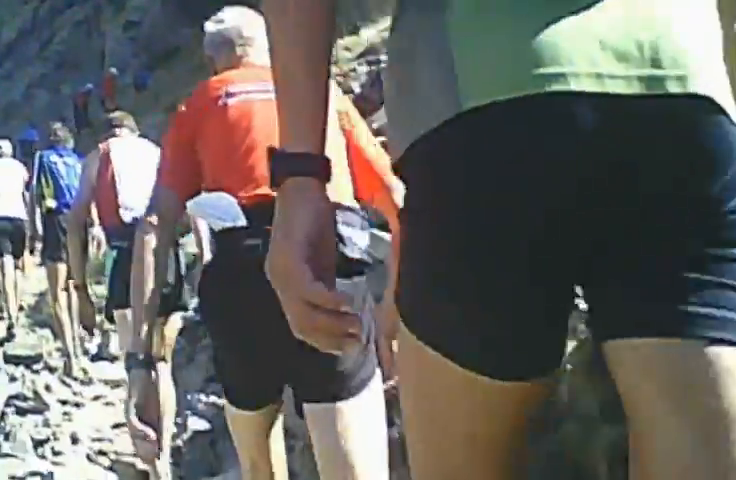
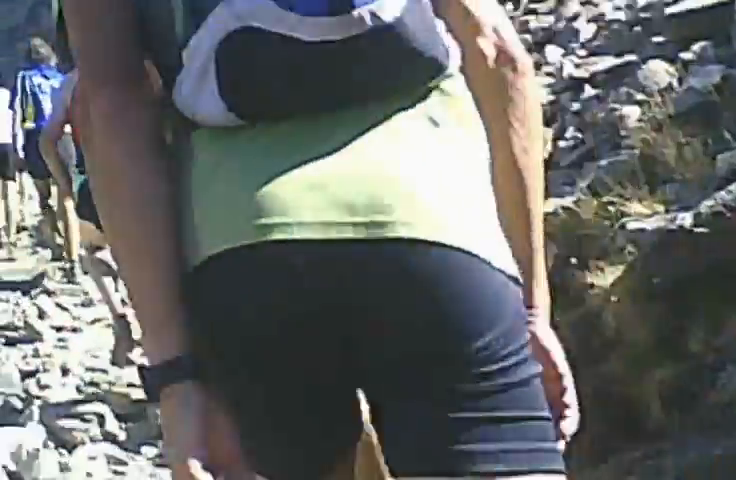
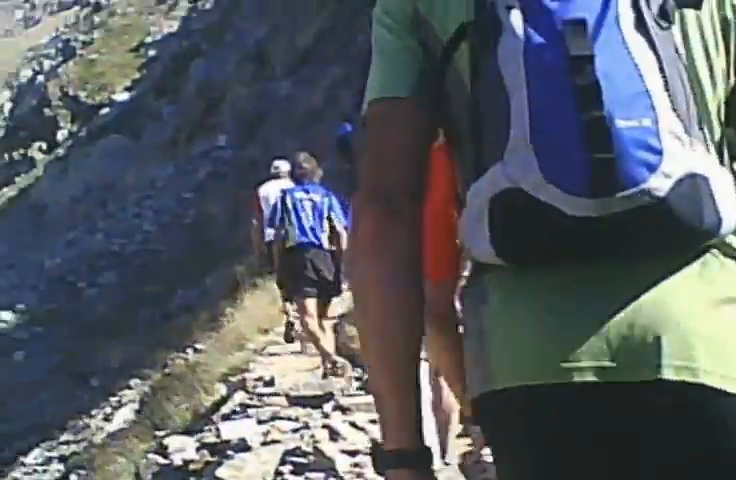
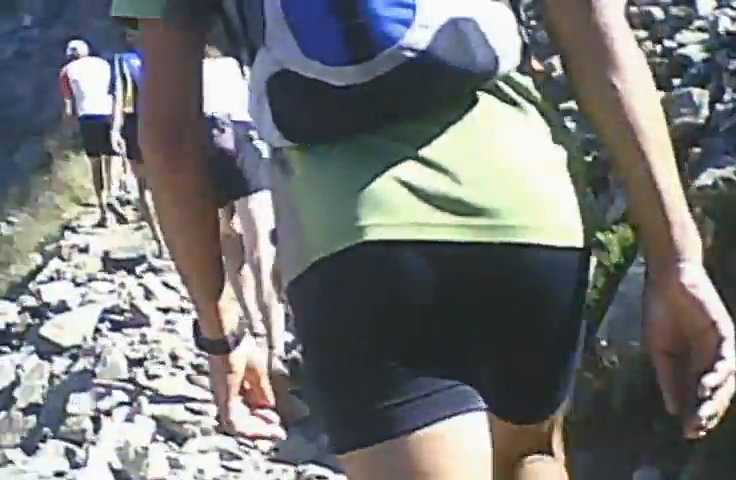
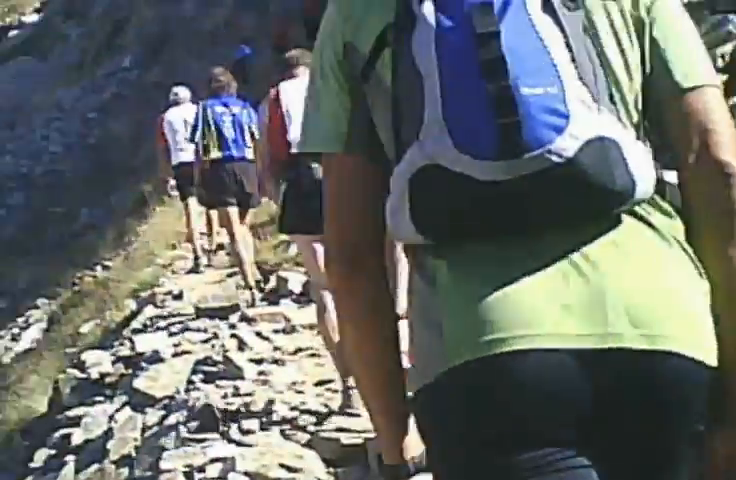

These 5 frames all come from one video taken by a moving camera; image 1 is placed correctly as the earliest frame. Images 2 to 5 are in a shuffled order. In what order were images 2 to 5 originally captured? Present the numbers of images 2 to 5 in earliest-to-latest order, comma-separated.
2, 4, 5, 3
